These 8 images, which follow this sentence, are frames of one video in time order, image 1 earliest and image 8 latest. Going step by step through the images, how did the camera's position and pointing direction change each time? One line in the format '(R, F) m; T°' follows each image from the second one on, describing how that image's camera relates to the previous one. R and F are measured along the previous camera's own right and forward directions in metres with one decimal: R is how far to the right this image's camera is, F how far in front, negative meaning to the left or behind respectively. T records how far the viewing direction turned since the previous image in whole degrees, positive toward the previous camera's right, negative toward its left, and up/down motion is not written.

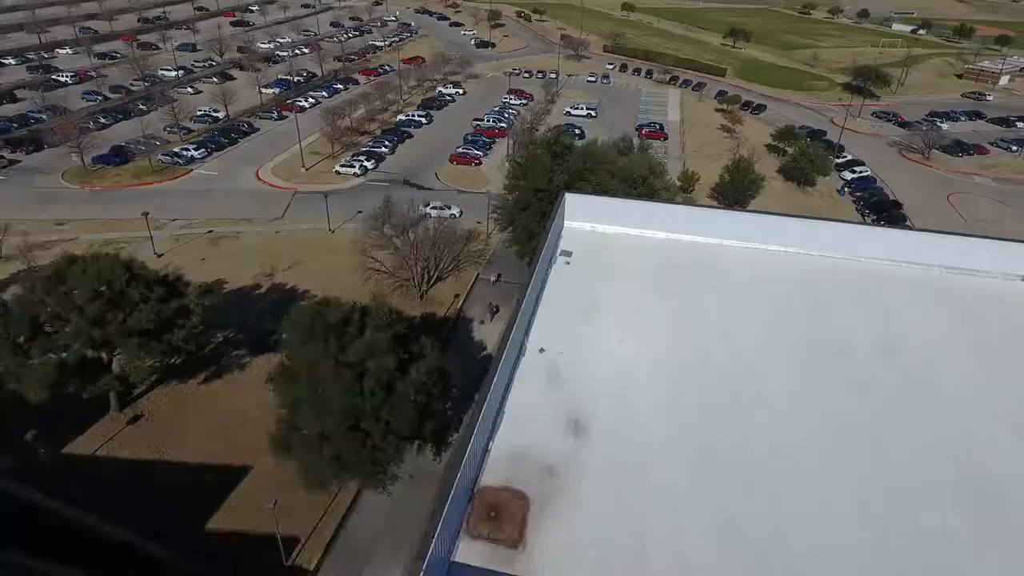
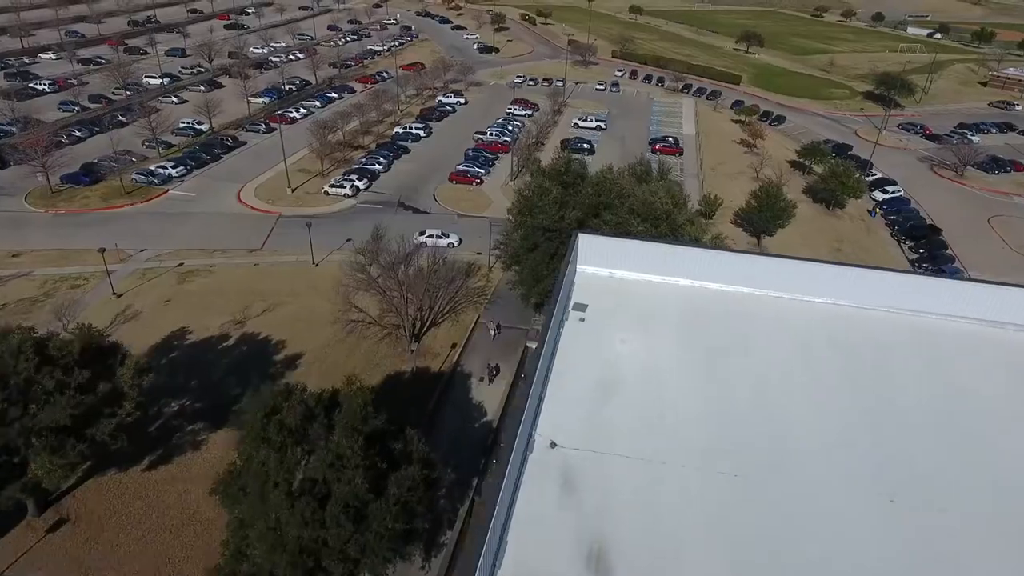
(0.0, +4.3) m; 0°
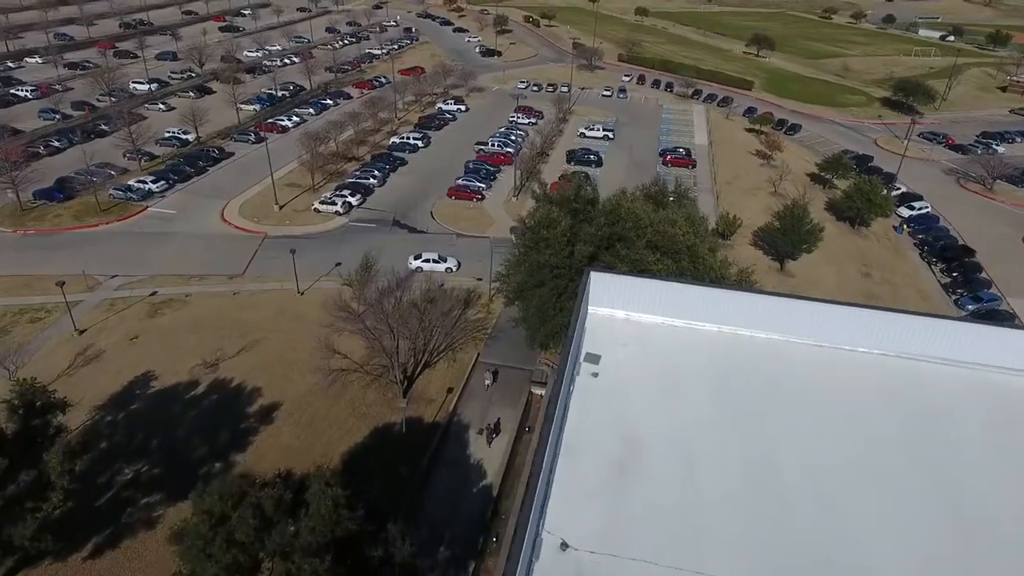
(0.0, +3.2) m; 0°
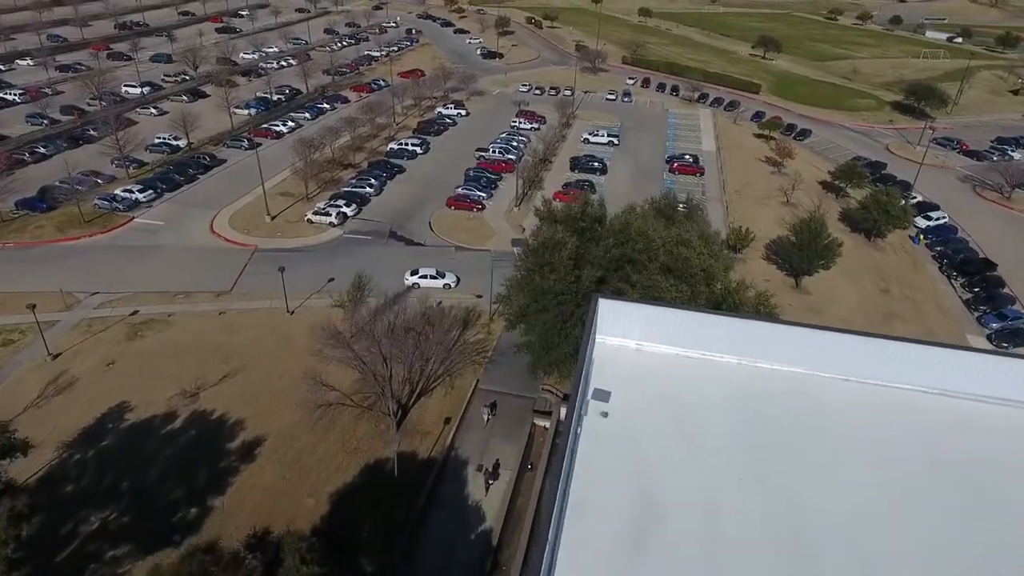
(0.0, +1.9) m; 0°
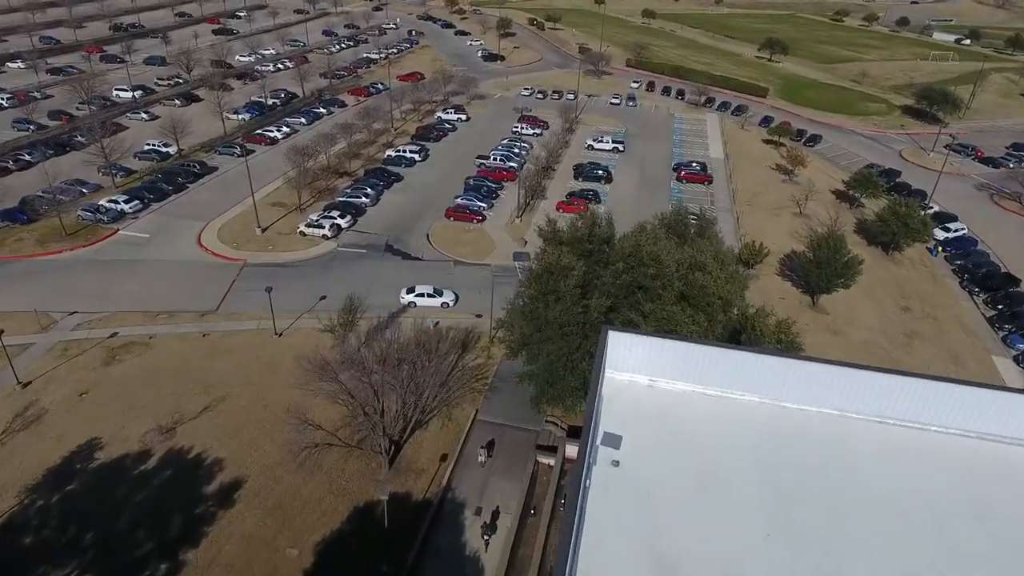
(0.0, +1.9) m; 0°
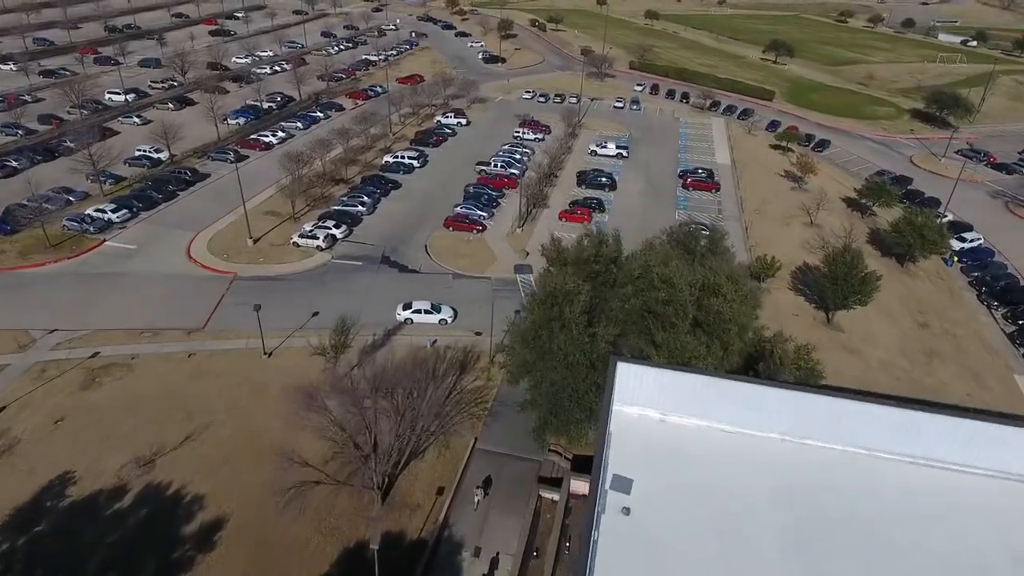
(0.0, +1.5) m; 0°
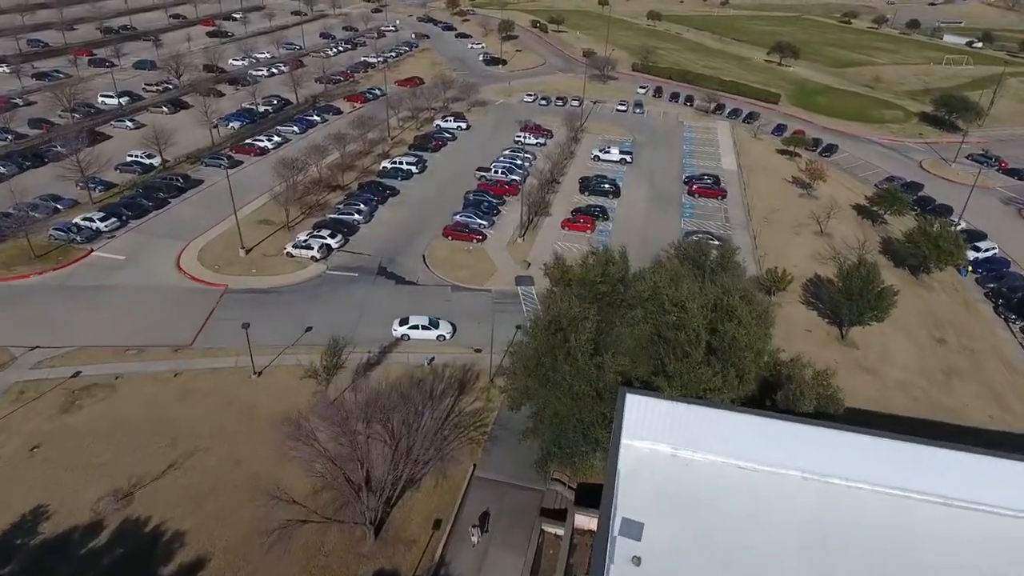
(0.0, +1.3) m; 0°
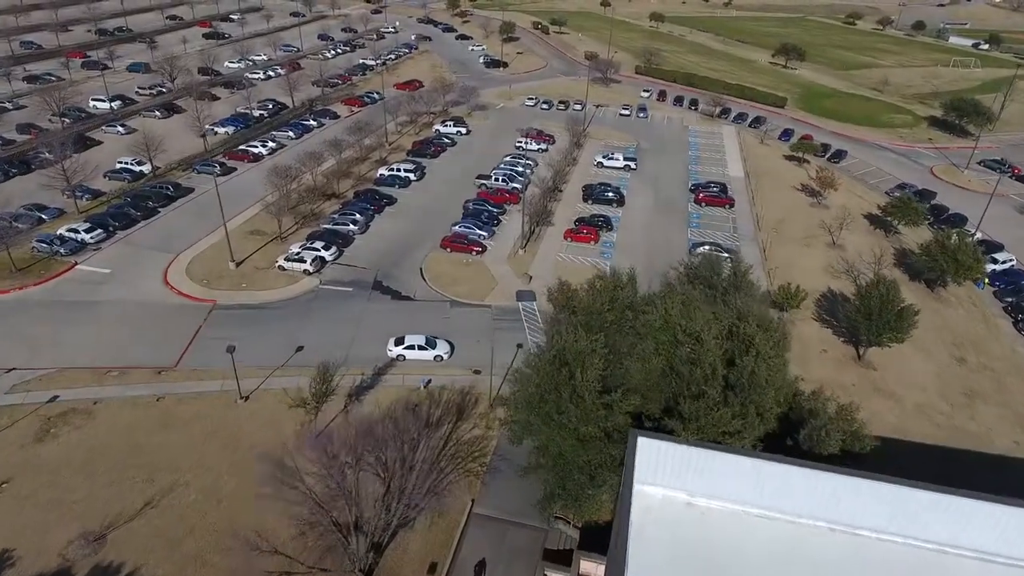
(0.0, +1.5) m; 0°
